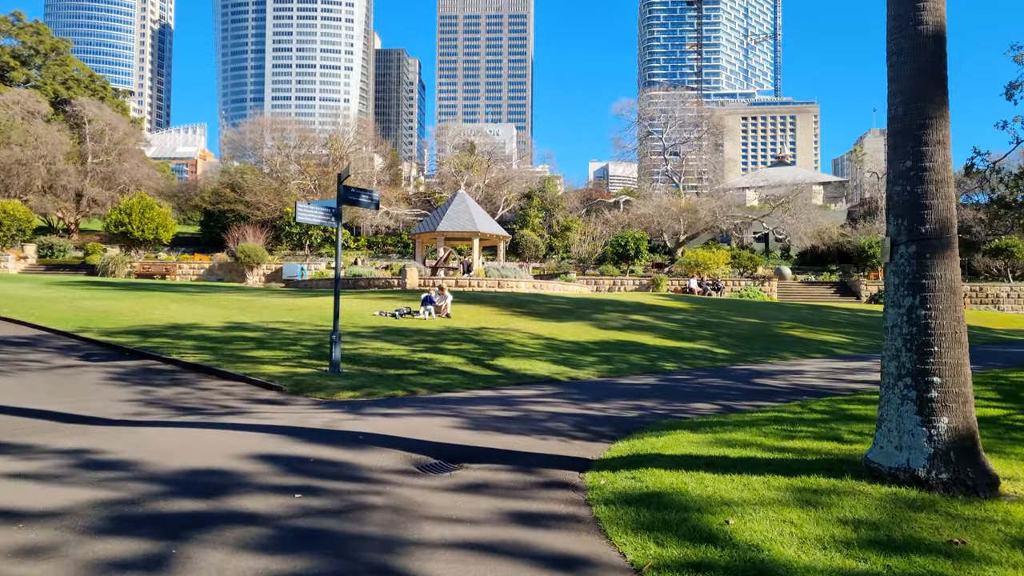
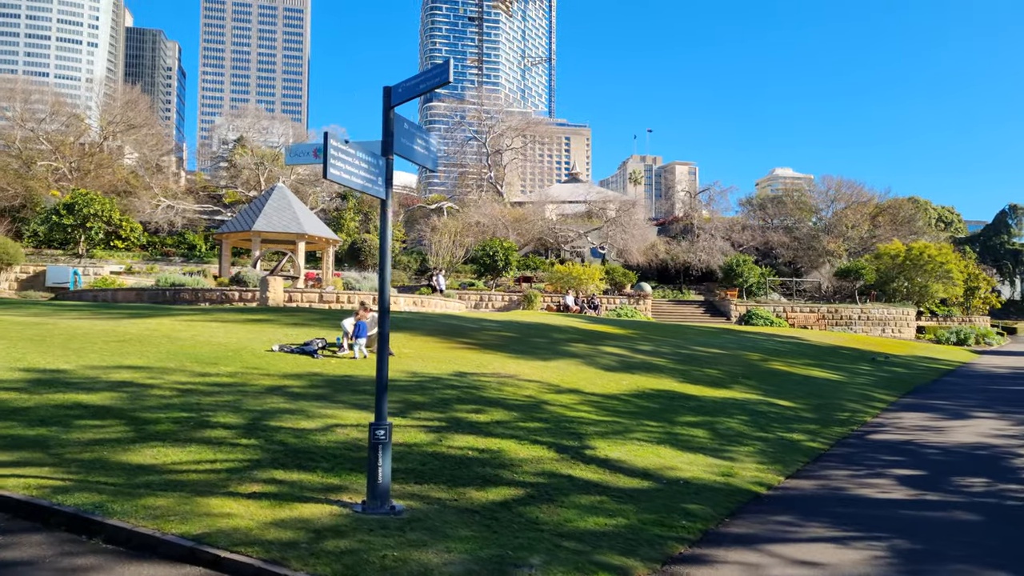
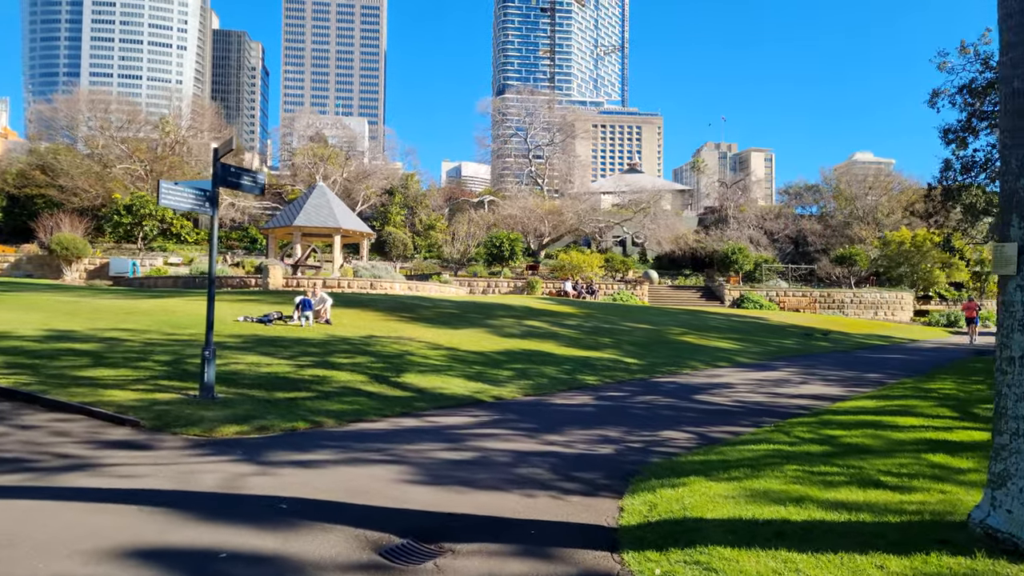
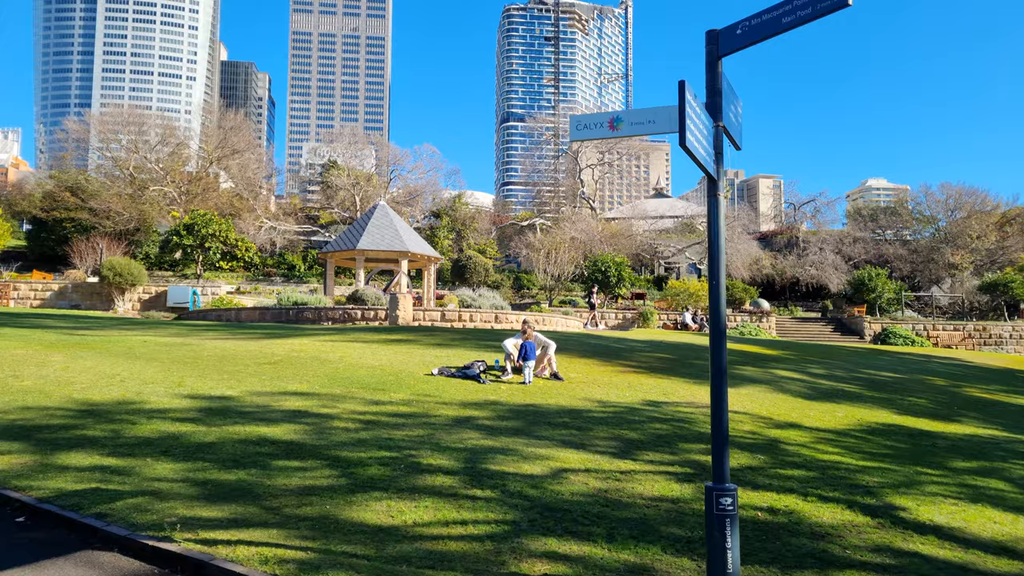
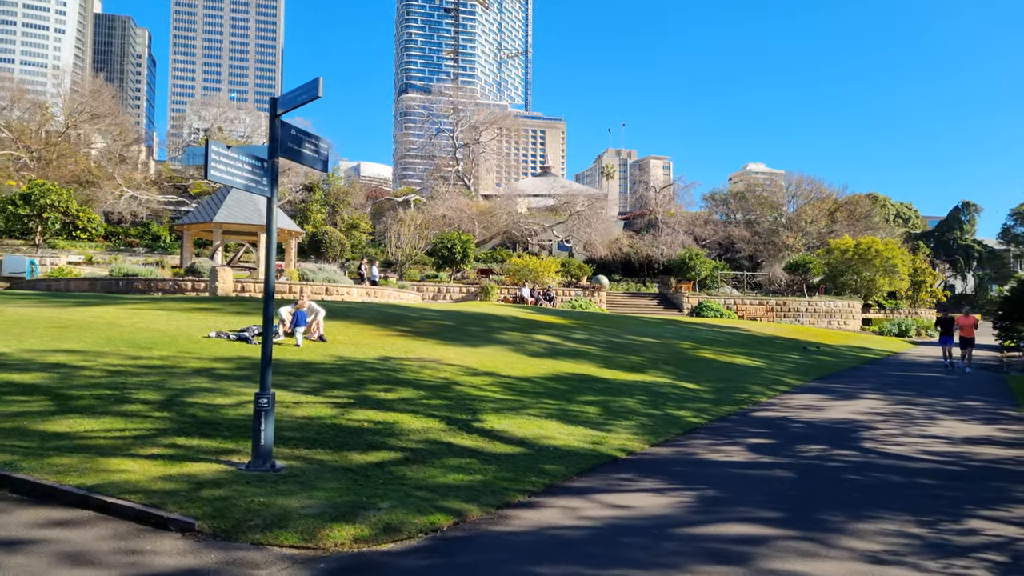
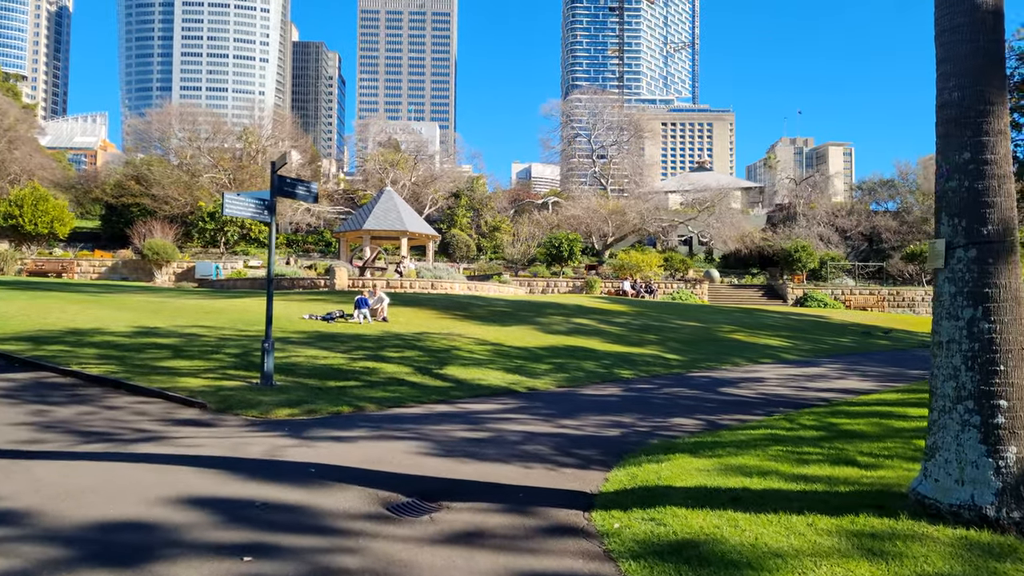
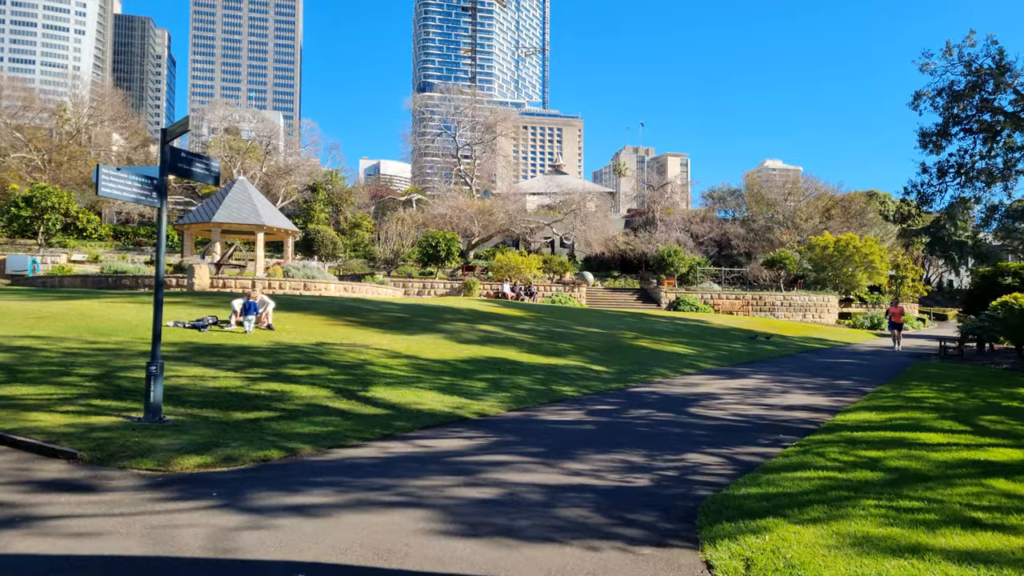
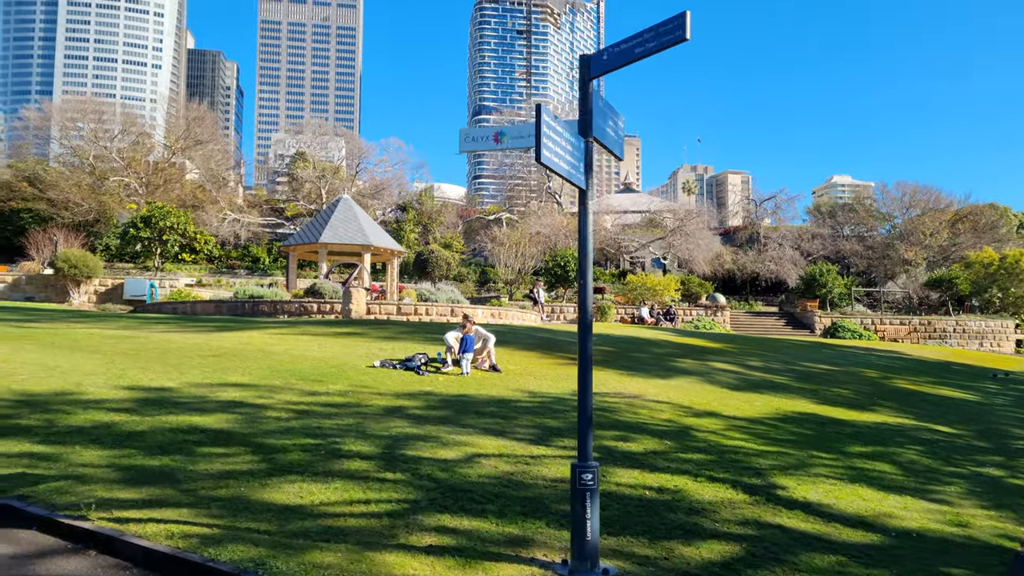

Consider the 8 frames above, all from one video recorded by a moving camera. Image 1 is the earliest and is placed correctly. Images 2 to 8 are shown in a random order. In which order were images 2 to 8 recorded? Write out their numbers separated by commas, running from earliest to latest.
6, 3, 7, 5, 2, 8, 4
